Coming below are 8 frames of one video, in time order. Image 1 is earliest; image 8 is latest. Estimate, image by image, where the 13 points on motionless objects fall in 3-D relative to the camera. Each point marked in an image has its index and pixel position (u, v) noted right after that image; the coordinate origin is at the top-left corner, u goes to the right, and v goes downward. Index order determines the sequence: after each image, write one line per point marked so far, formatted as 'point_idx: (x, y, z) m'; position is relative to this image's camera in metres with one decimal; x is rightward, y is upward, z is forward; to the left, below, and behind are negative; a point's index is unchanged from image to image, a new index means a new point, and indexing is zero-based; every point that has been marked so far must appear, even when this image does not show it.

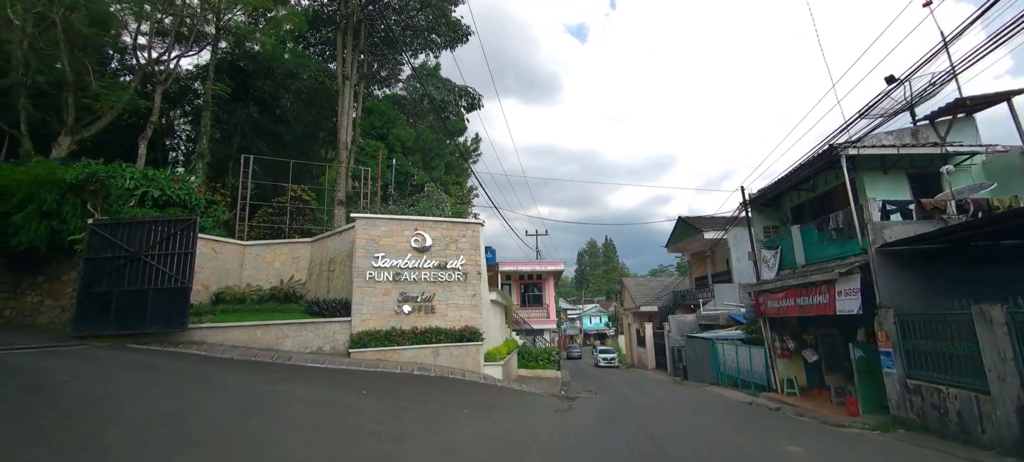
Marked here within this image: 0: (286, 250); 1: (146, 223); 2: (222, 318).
0: (-7.5, -0.7, +14.7) m
1: (-9.0, +0.2, +10.7) m
2: (-7.8, -2.3, +11.6) m
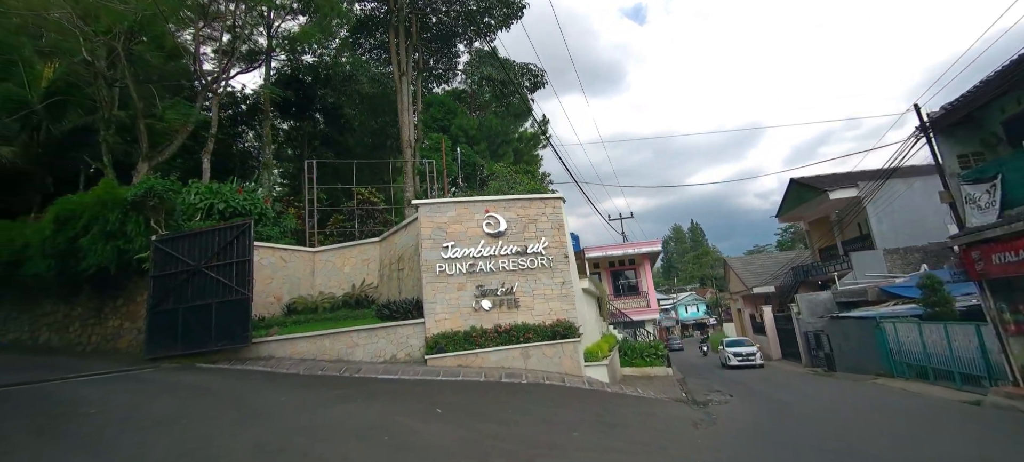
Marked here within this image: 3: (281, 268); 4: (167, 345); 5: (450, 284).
0: (-4.8, -0.7, +13.5) m
1: (-7.0, -0.1, +9.9) m
2: (-5.4, -2.4, +10.5) m
3: (-6.6, -1.1, +12.4) m
4: (-7.8, -2.6, +9.7) m
5: (-1.5, -1.3, +10.1) m
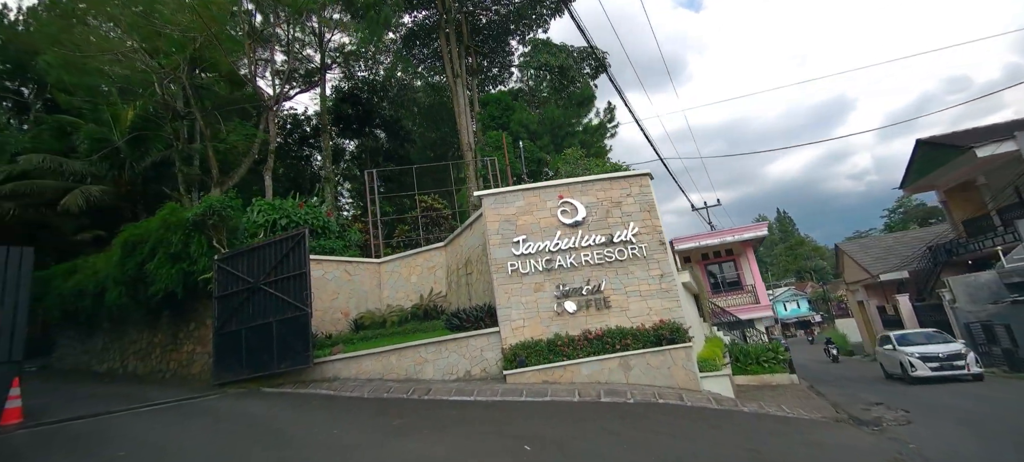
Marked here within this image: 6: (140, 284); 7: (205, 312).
0: (-2.6, -0.8, +12.4) m
1: (-5.4, -0.4, +9.2) m
2: (-3.5, -2.5, +9.6) m
3: (-4.4, -1.4, +11.6) m
4: (-5.9, -2.9, +9.1) m
5: (+0.3, -1.1, +8.6) m
6: (-8.6, -1.2, +9.9) m
7: (-7.2, -1.9, +10.1) m
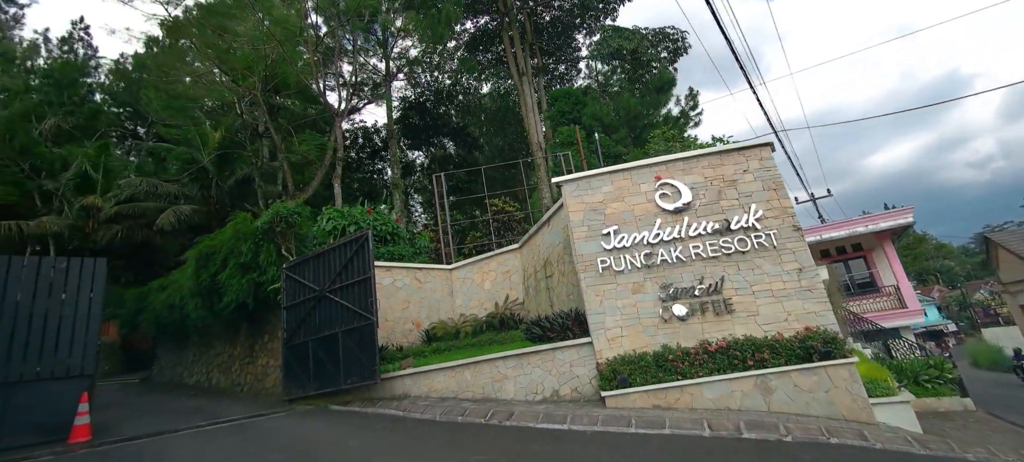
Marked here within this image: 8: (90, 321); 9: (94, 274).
0: (-0.4, -0.9, +11.3) m
1: (-3.7, -0.4, +8.6) m
2: (-1.7, -2.5, +8.5) m
3: (-2.4, -1.5, +10.8) m
4: (-4.2, -3.0, +8.5) m
5: (+1.8, -0.9, +7.0) m
6: (-6.8, -1.5, +9.7) m
7: (-5.3, -2.1, +9.7) m
8: (-6.6, -1.5, +6.8) m
9: (-6.8, -0.7, +7.0) m
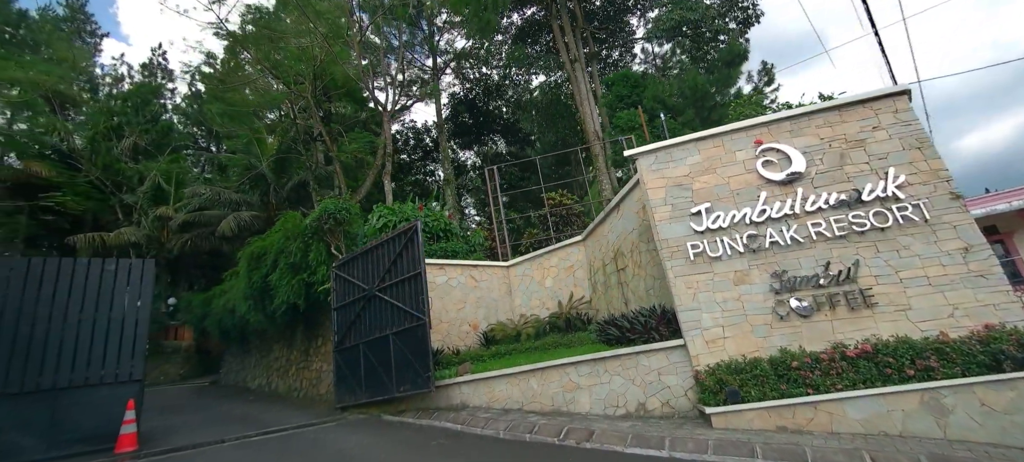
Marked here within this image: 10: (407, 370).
0: (+1.1, -0.7, +10.2) m
1: (-2.5, -0.3, +7.9) m
2: (-0.5, -2.4, +7.6) m
3: (-0.9, -1.3, +9.9) m
4: (-2.9, -2.9, +7.8) m
5: (+2.7, -0.6, +5.7) m
6: (-5.4, -1.5, +9.4) m
7: (-4.0, -2.0, +9.2) m
8: (-5.6, -1.4, +6.5) m
9: (-5.8, -0.7, +6.7) m
10: (-1.7, -2.2, +6.8) m
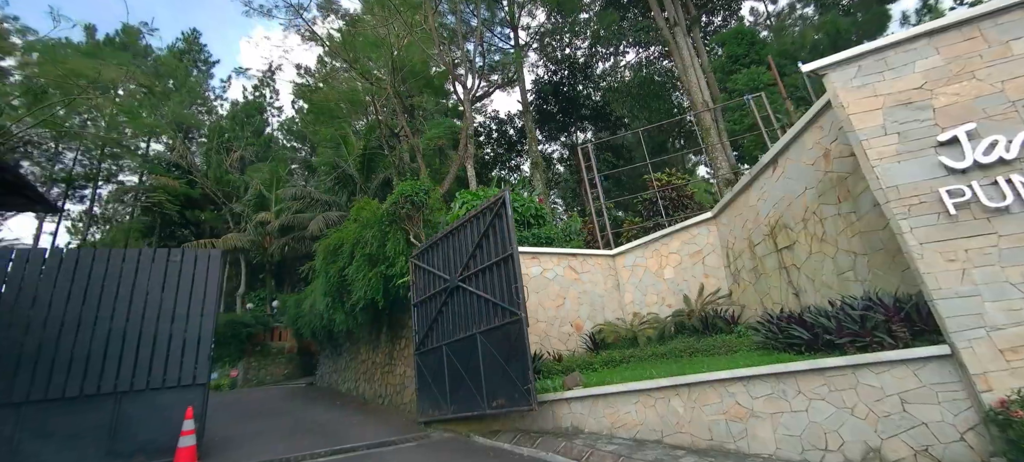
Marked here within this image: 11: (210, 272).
0: (+3.2, -0.2, +8.1) m
1: (-0.9, 0.0, +6.5) m
2: (+1.2, -2.0, +5.8) m
3: (+1.2, -1.0, +8.2) m
4: (-1.1, -2.6, +6.5) m
5: (+3.9, -0.1, +3.4) m
6: (-3.3, -1.3, +8.6) m
7: (-1.9, -1.8, +8.1) m
8: (-4.1, -1.2, +5.7) m
9: (-4.2, -0.5, +6.0) m
10: (-0.1, -1.8, +5.3) m
11: (-4.2, -0.5, +6.0) m
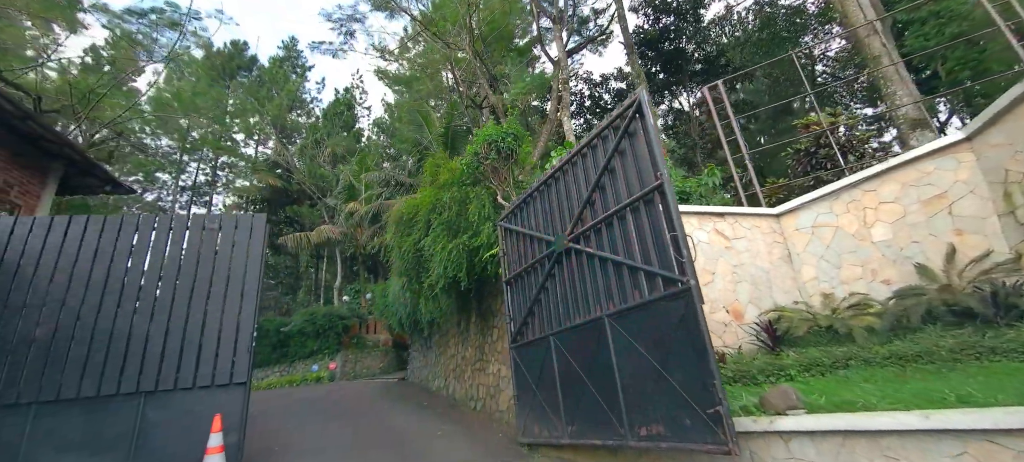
0: (+4.8, +0.5, +5.3) m
1: (+0.5, +0.6, +4.6) m
2: (+2.4, -1.3, +3.5) m
3: (+2.9, -0.3, +5.8) m
4: (+0.3, -2.0, +4.7) m
5: (+4.5, +0.7, +0.6) m
6: (-1.4, -0.7, +7.1) m
7: (-0.2, -1.2, +6.3) m
8: (-2.8, -0.8, +4.5) m
9: (-2.9, 0.0, +4.7) m
10: (+1.0, -1.2, +3.2) m
11: (-2.8, -0.1, +4.7) m
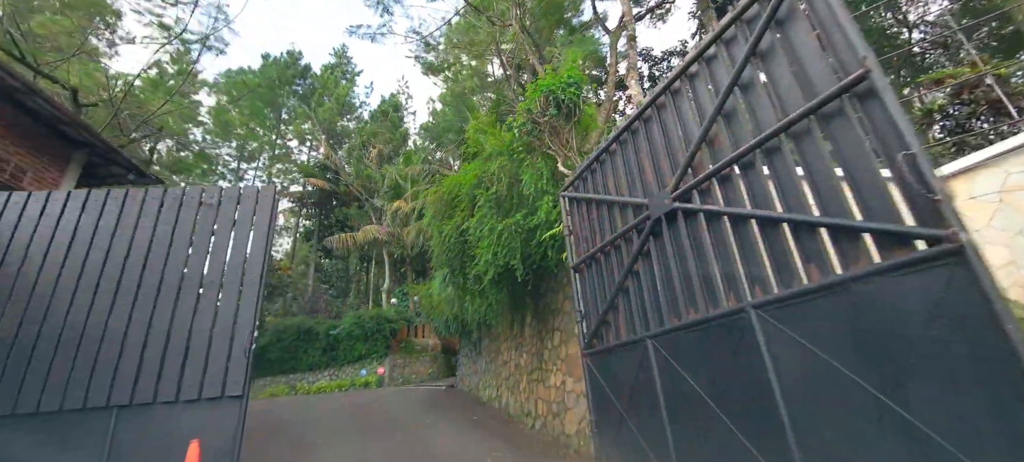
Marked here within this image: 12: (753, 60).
0: (+5.4, +0.9, +3.6) m
1: (+1.1, +0.9, +3.4) m
2: (+2.9, -1.0, +2.0) m
3: (+3.5, 0.0, +4.3) m
4: (+0.9, -1.7, +3.4) m
5: (+4.6, +1.1, -1.1) m
6: (-0.6, -0.5, +6.0) m
7: (+0.6, -0.9, +5.1) m
8: (-2.2, -0.5, +3.6) m
9: (-2.3, +0.2, +3.9) m
10: (+1.5, -0.9, +1.9) m
11: (-2.2, +0.1, +3.8) m
12: (+1.4, +0.9, +2.6) m
